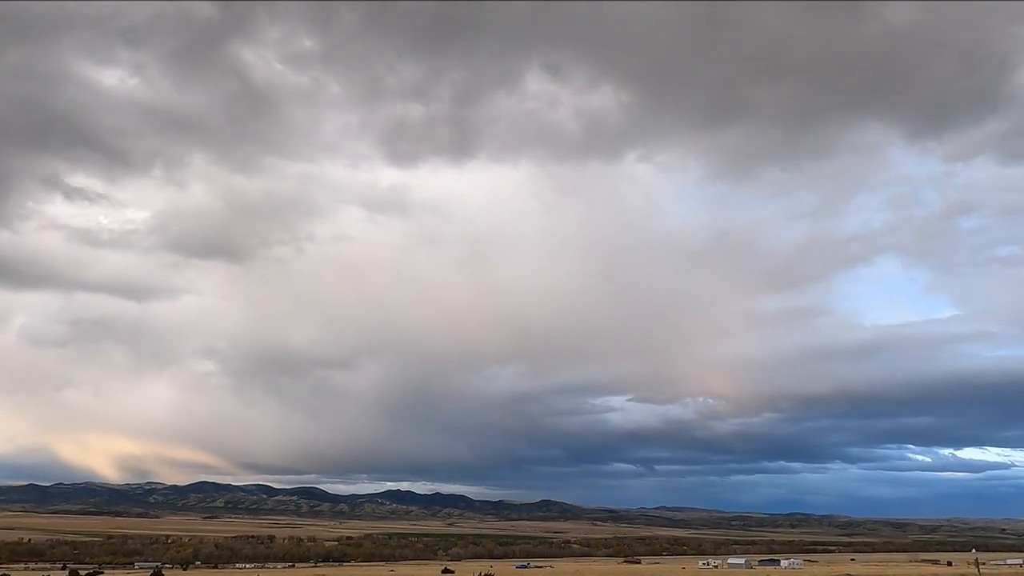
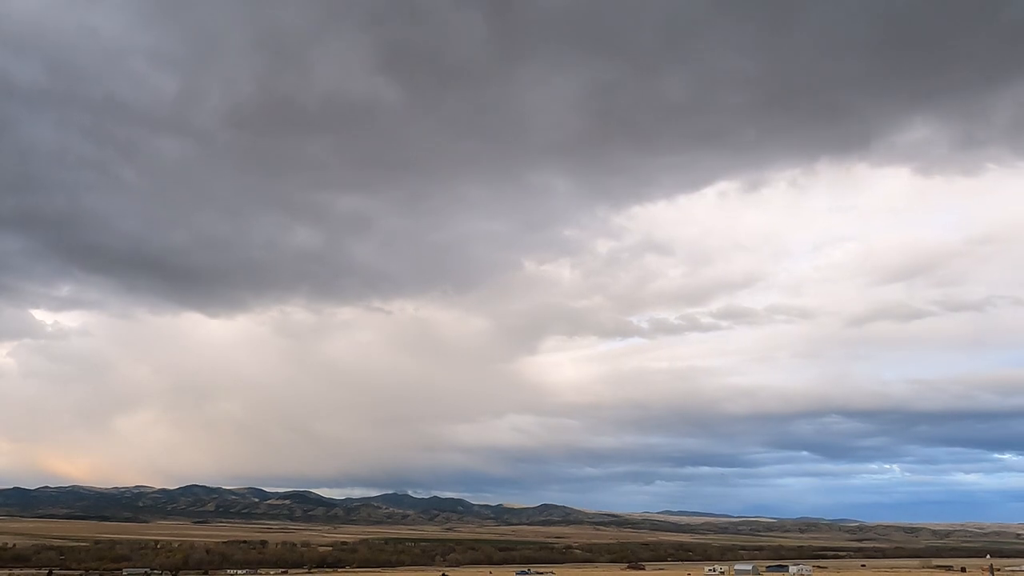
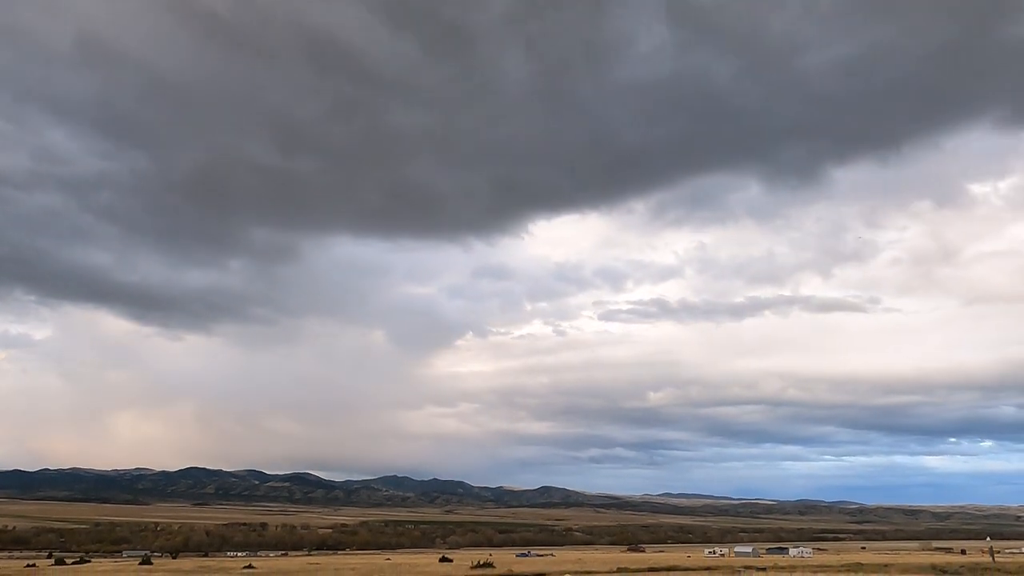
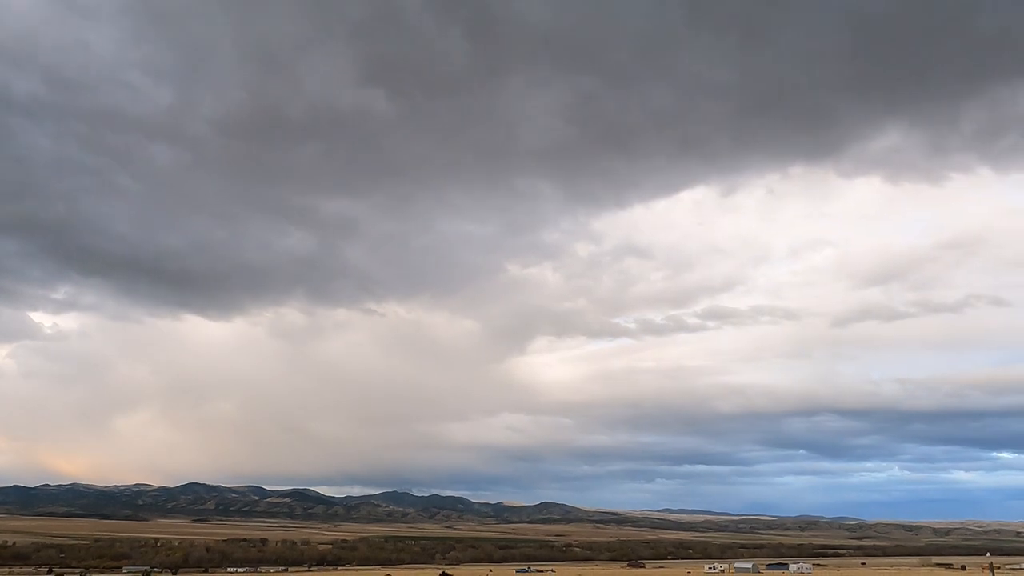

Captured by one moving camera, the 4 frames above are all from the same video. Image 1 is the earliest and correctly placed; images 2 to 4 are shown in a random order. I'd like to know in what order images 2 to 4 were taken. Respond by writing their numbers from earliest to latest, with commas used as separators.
2, 4, 3
